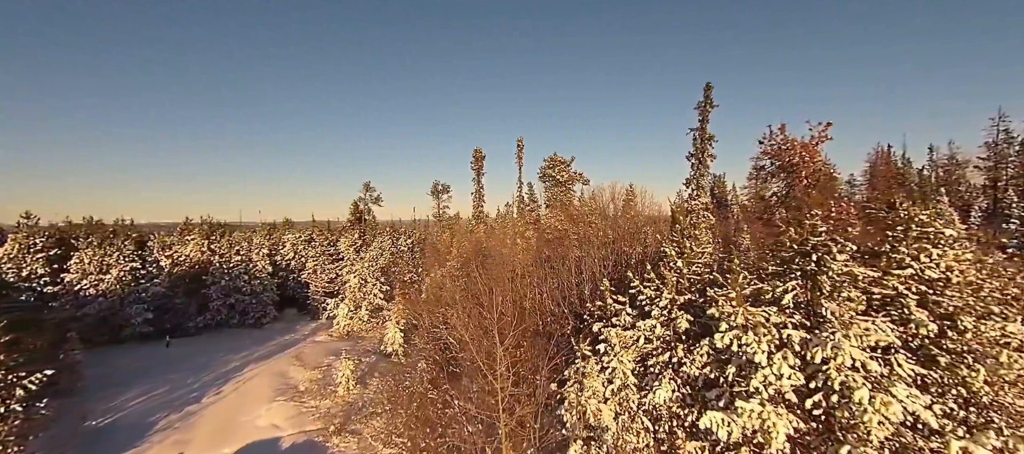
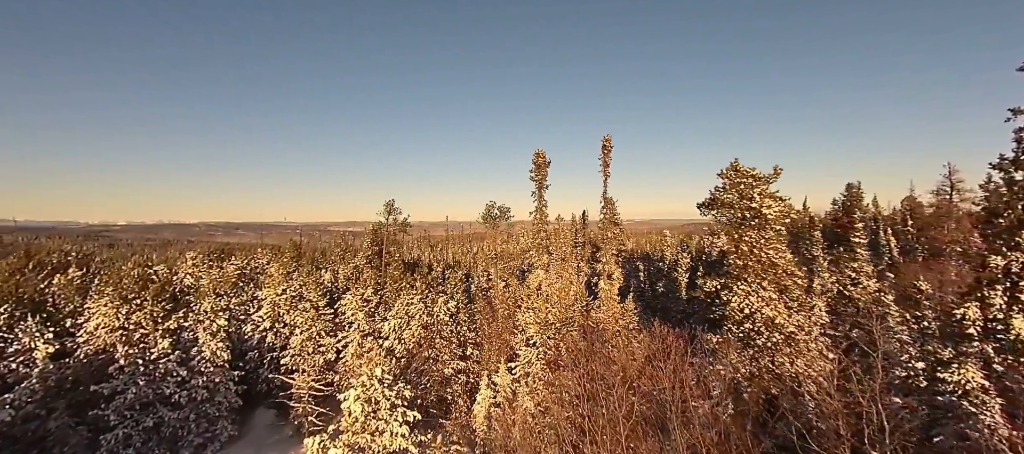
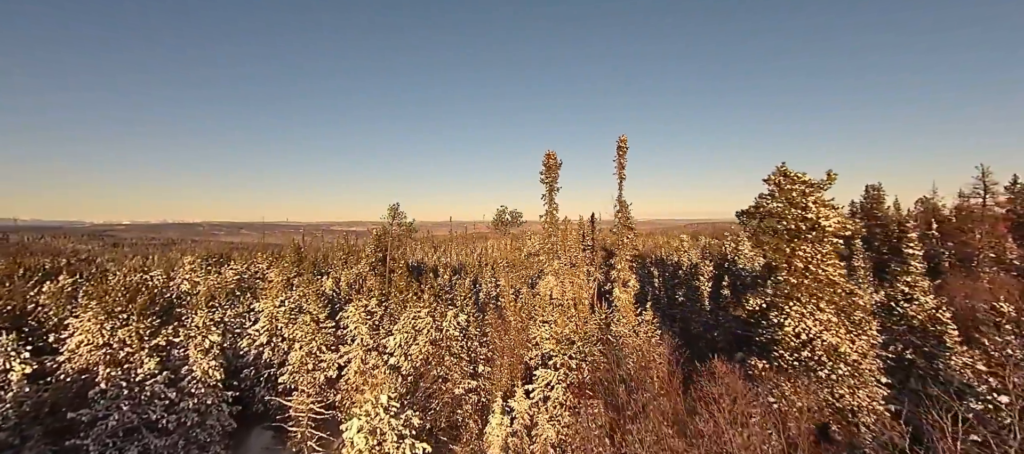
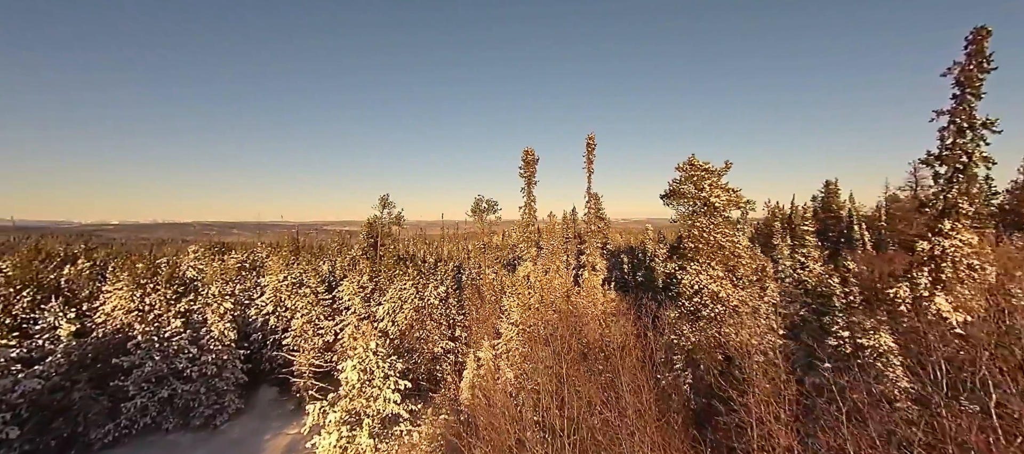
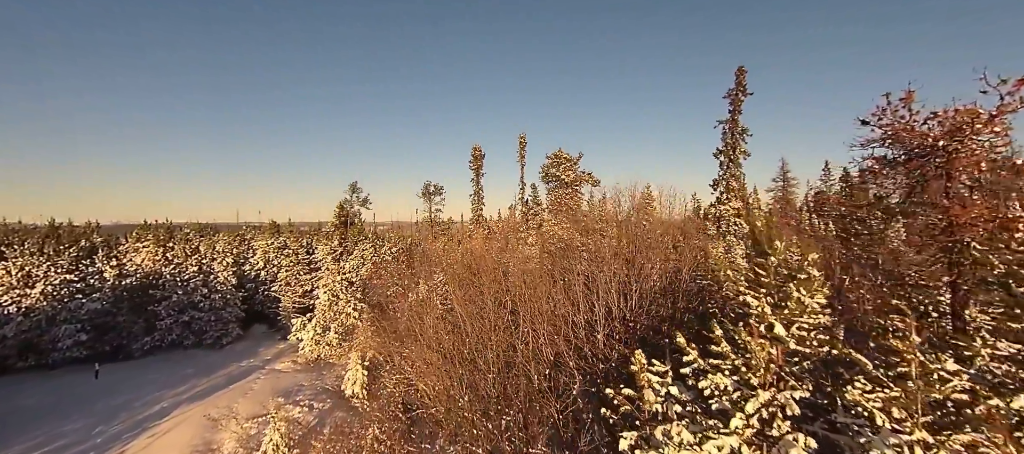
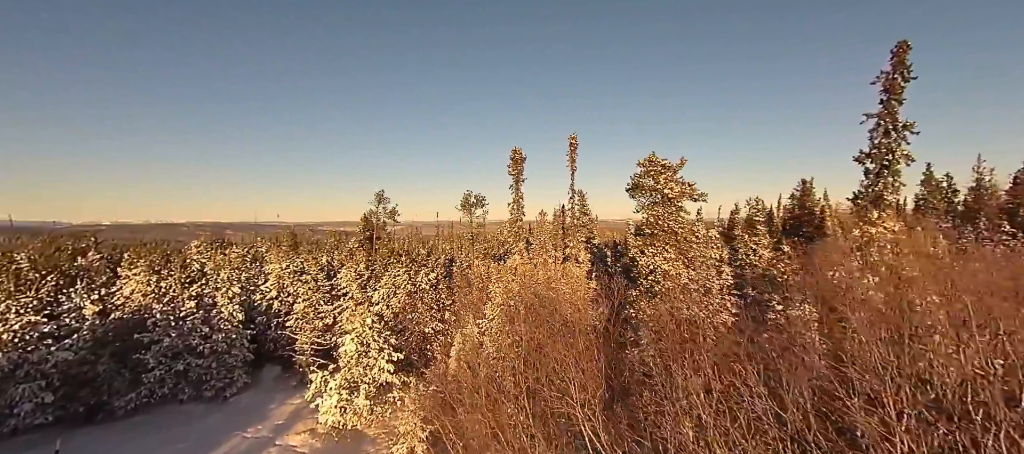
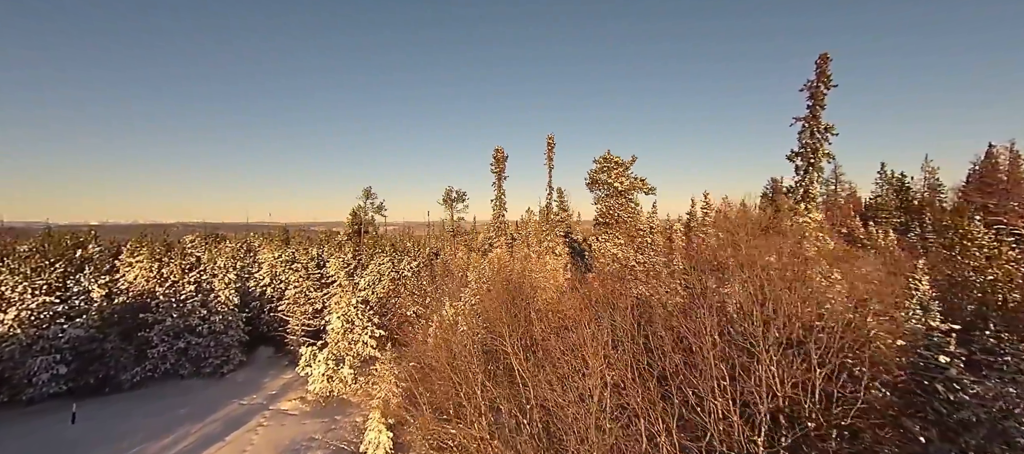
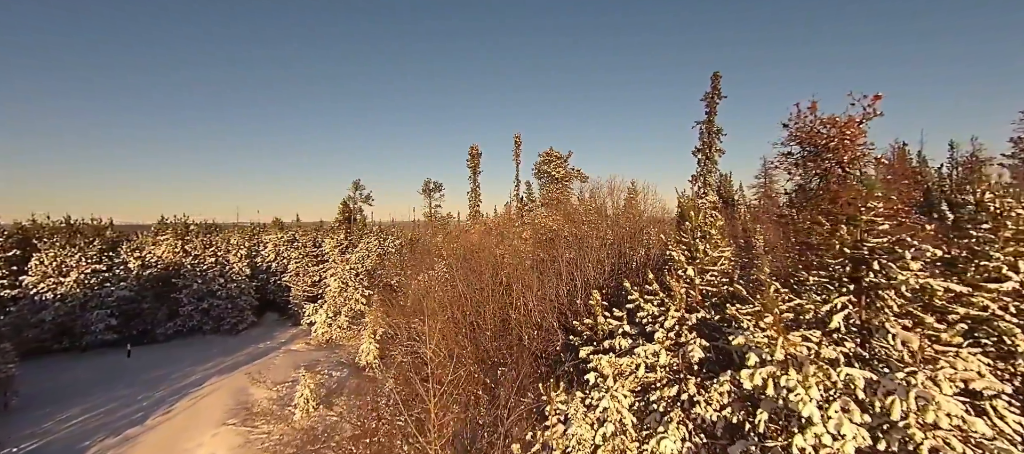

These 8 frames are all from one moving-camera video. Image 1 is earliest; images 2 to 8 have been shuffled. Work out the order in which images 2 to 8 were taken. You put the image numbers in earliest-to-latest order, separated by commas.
8, 5, 7, 6, 4, 2, 3
